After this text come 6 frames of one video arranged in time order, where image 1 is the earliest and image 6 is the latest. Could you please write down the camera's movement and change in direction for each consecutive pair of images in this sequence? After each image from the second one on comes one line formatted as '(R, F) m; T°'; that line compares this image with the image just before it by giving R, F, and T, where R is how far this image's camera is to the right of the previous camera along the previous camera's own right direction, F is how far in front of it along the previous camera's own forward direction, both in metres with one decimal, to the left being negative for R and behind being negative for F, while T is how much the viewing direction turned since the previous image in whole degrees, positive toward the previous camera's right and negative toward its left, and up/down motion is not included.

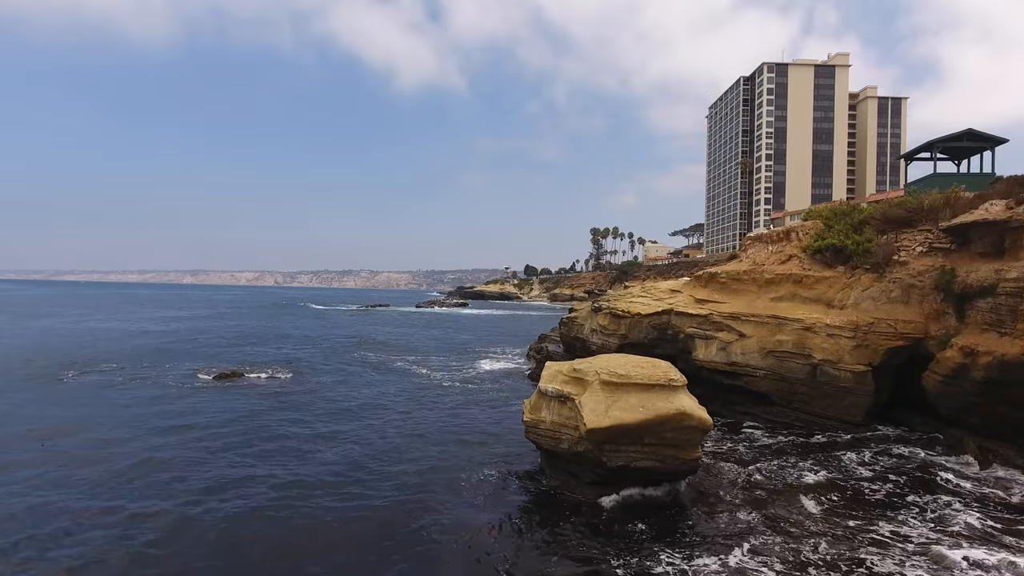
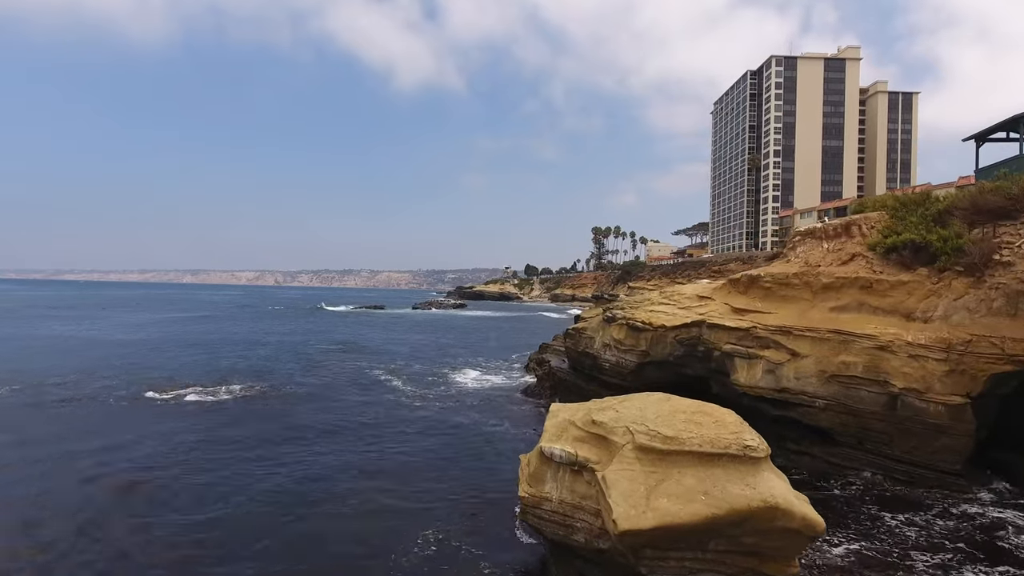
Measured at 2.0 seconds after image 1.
(+0.2, +3.5) m; 0°
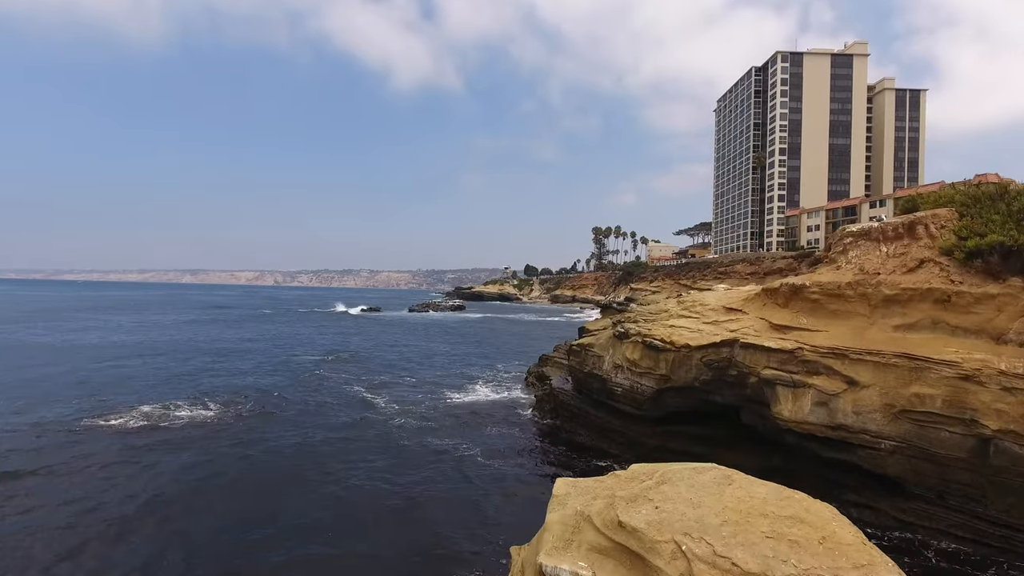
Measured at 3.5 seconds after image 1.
(+0.1, +2.5) m; 0°
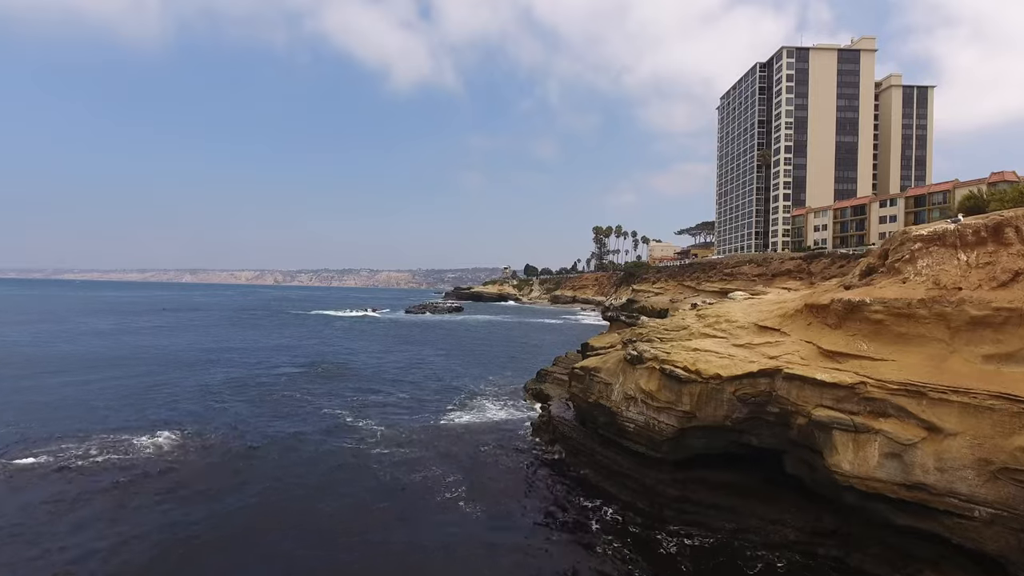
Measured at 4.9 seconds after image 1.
(+0.2, +2.4) m; 0°
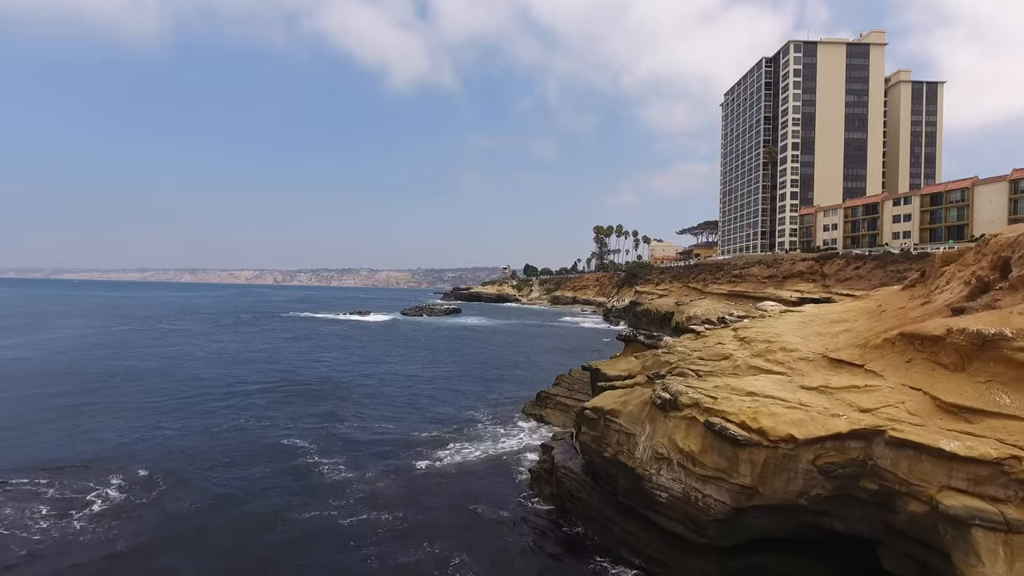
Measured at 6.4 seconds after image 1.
(+0.2, +3.0) m; 0°
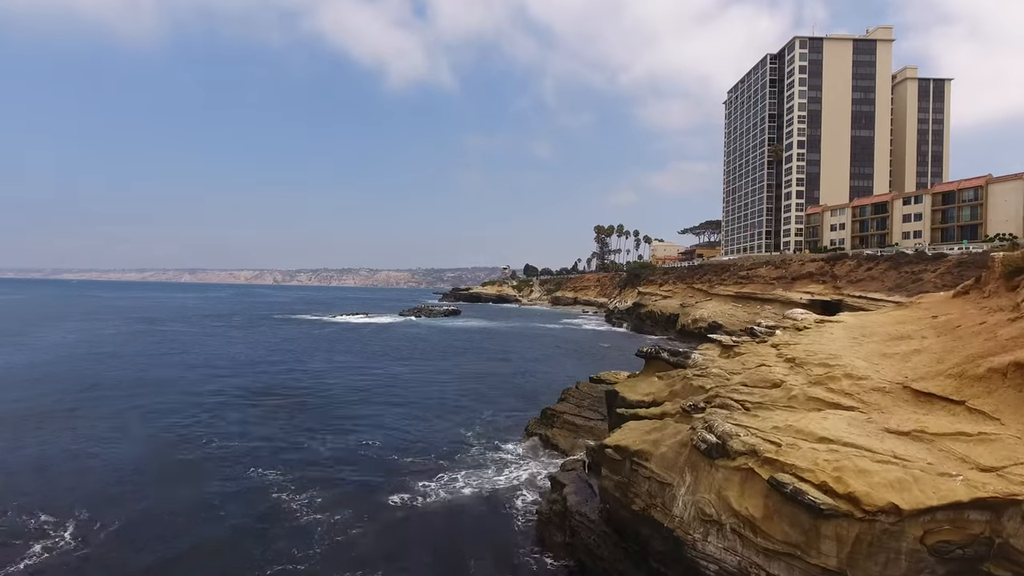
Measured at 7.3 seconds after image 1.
(-0.1, +1.8) m; 0°
